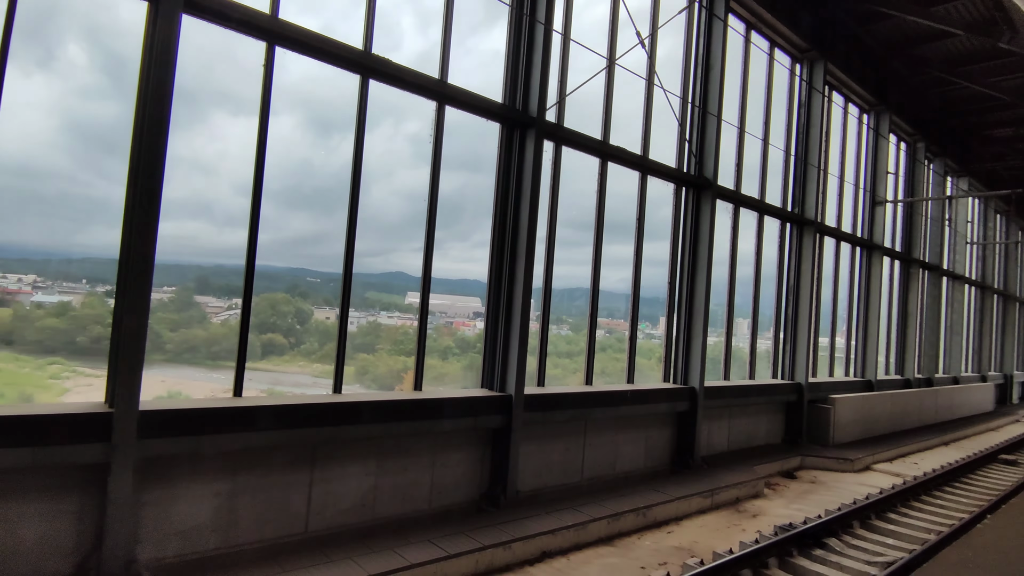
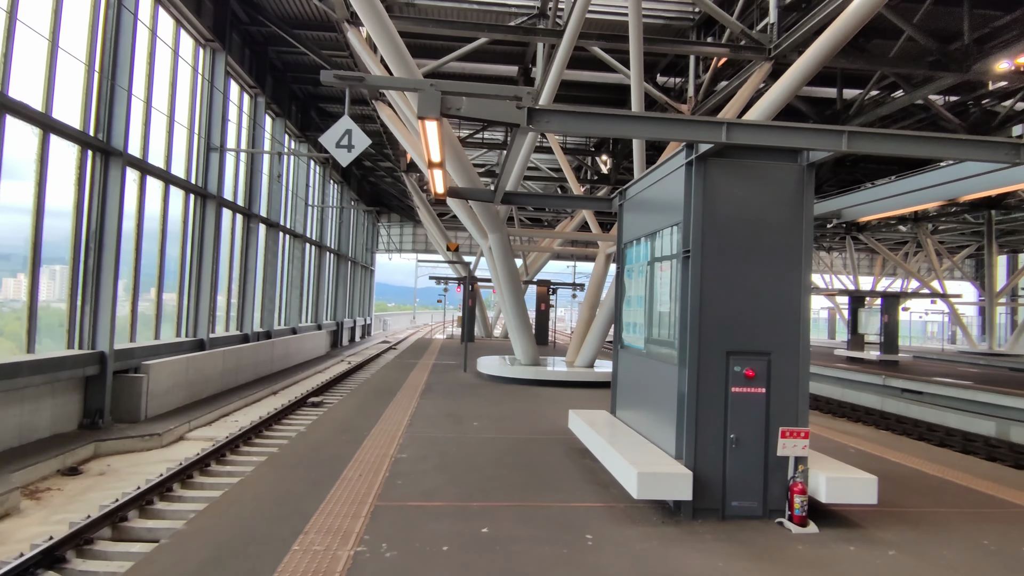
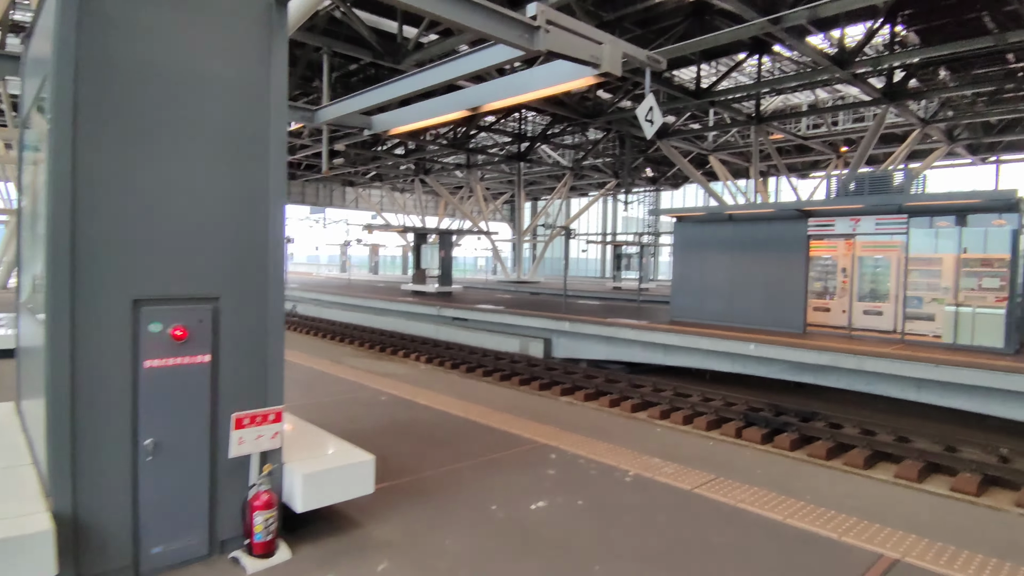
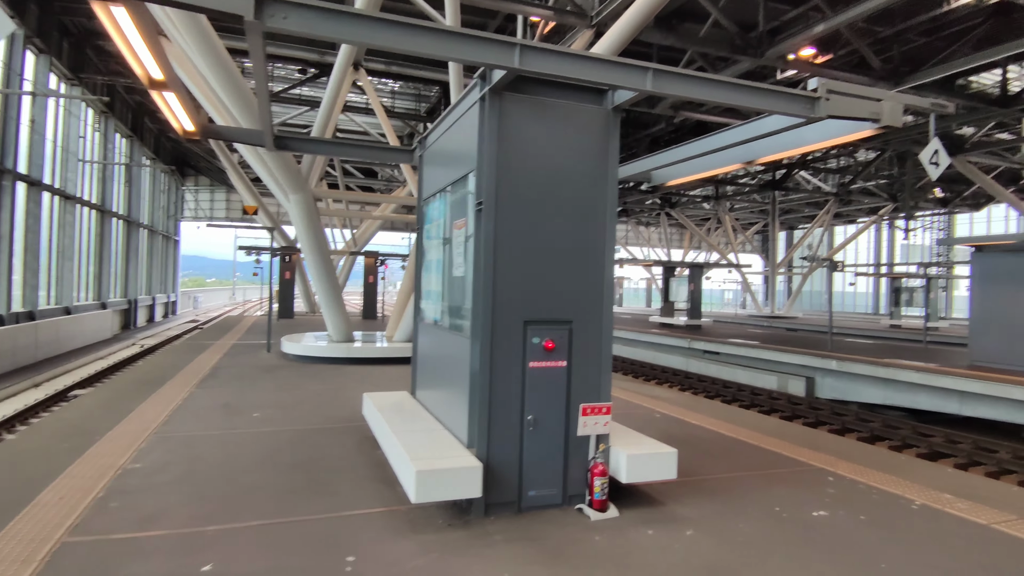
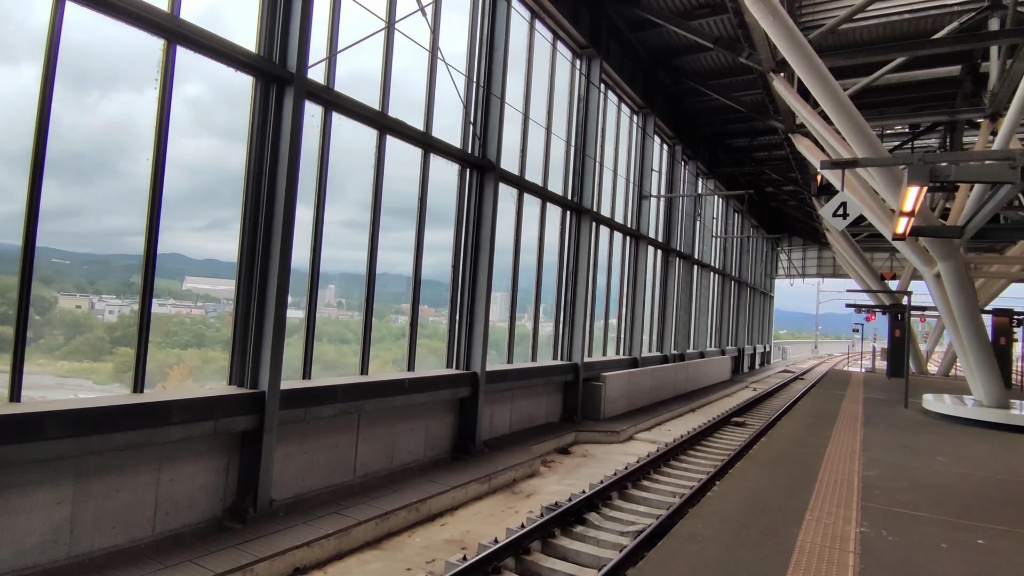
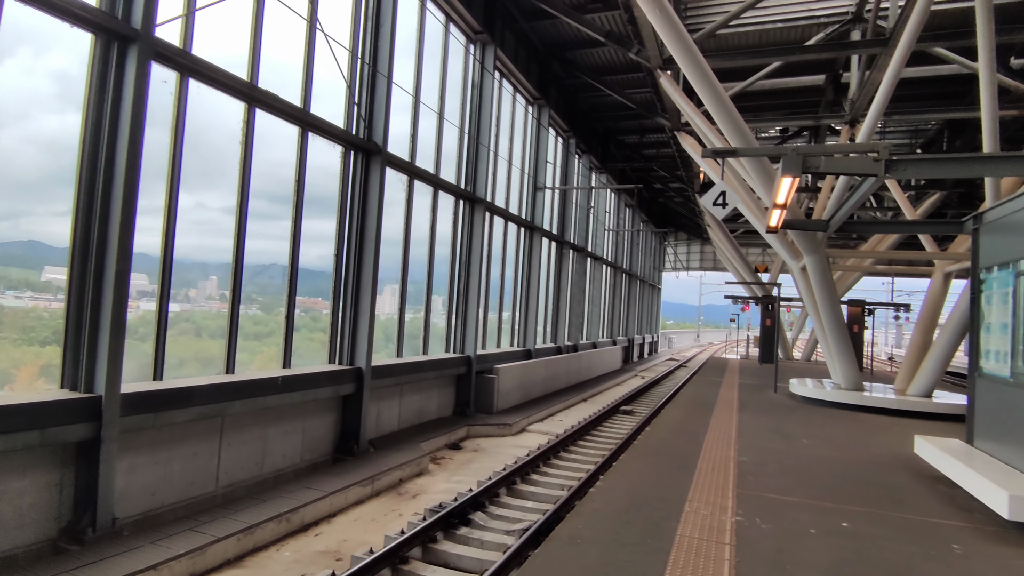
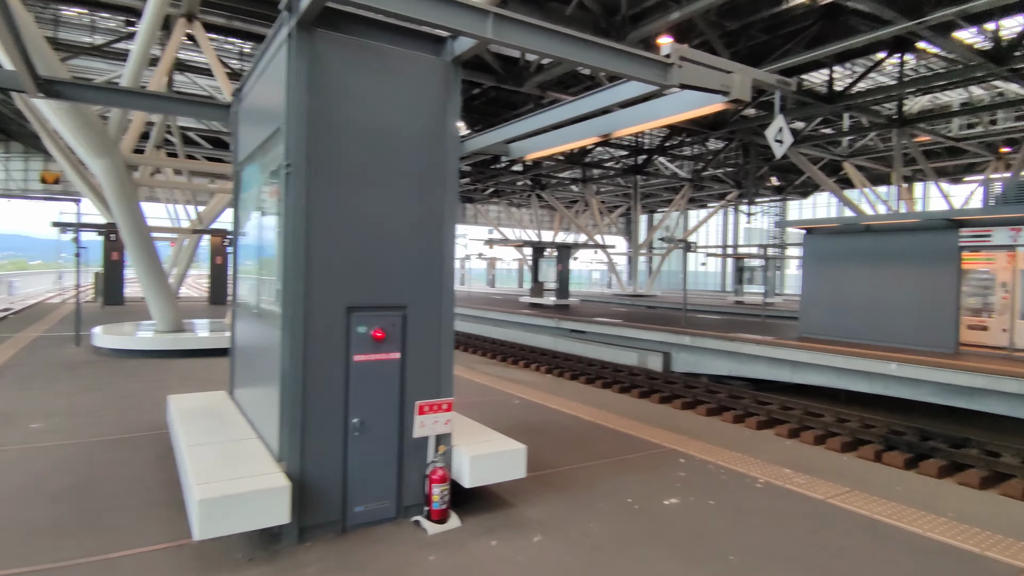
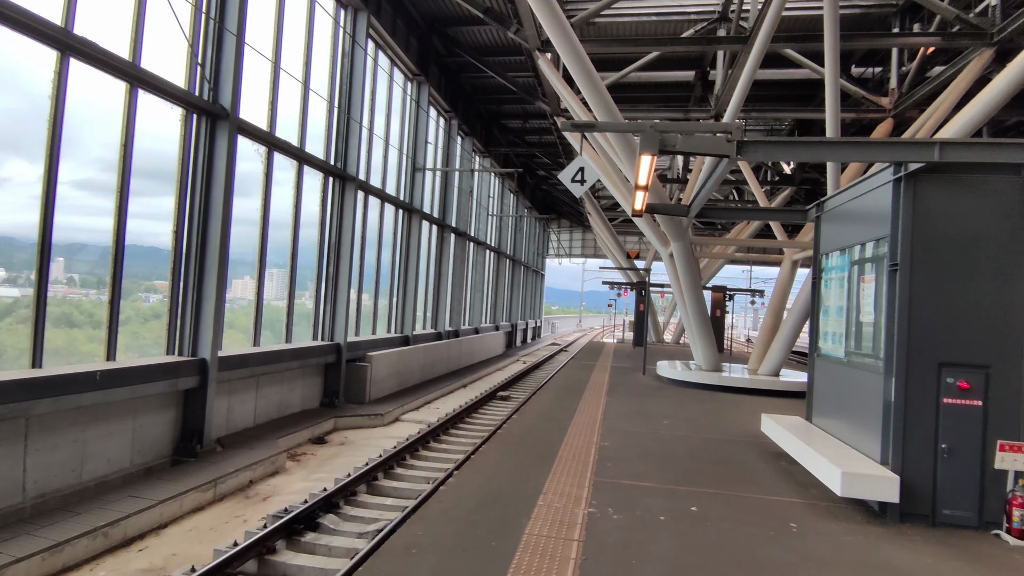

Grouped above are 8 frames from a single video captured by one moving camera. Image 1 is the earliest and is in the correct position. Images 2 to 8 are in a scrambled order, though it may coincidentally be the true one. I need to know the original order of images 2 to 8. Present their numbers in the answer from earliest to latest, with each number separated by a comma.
5, 6, 8, 2, 4, 7, 3
